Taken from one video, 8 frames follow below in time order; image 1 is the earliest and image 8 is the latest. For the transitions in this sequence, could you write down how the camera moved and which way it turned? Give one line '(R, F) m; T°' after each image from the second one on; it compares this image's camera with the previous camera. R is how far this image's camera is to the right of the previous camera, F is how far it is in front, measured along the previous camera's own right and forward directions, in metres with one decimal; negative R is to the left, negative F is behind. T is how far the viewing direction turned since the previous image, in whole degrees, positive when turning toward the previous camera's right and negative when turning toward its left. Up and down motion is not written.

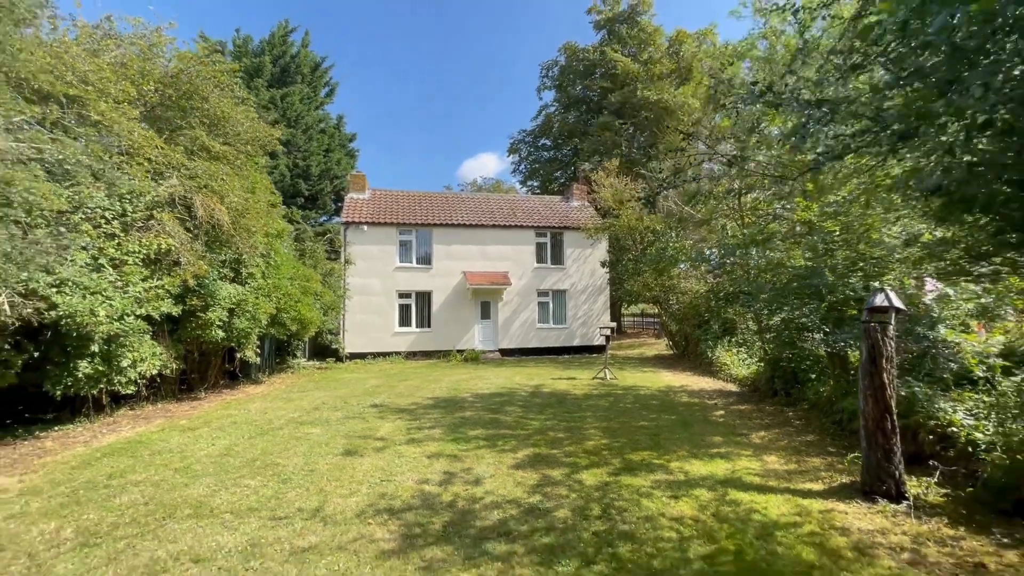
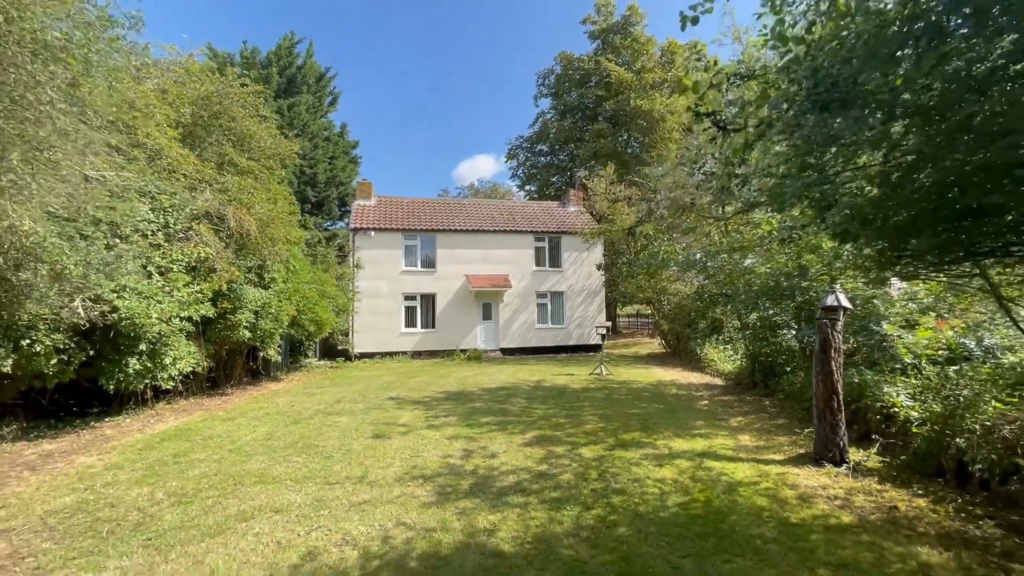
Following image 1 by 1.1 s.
(-0.2, -1.0) m; 0°
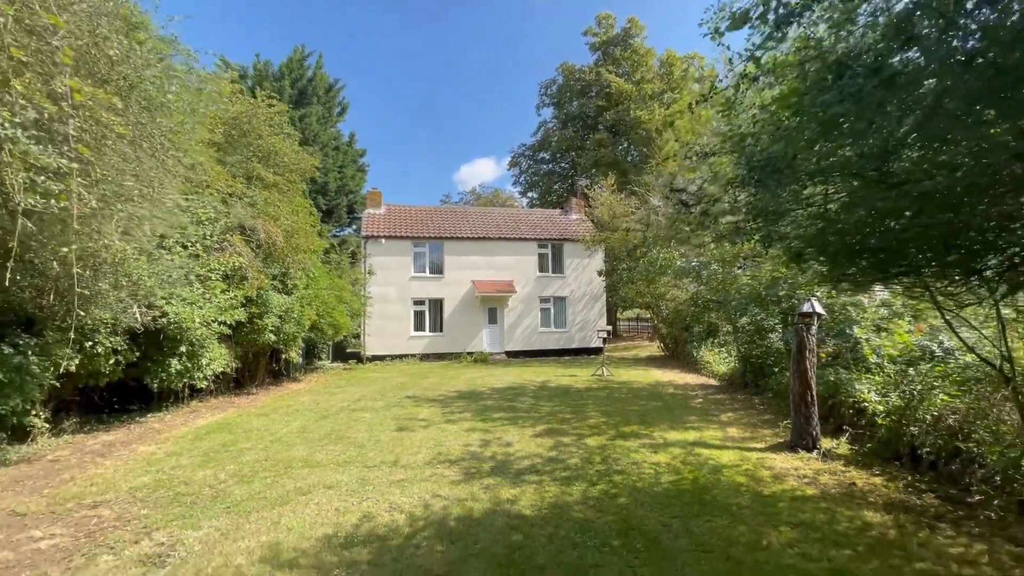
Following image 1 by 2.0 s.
(-0.2, -0.8) m; 0°
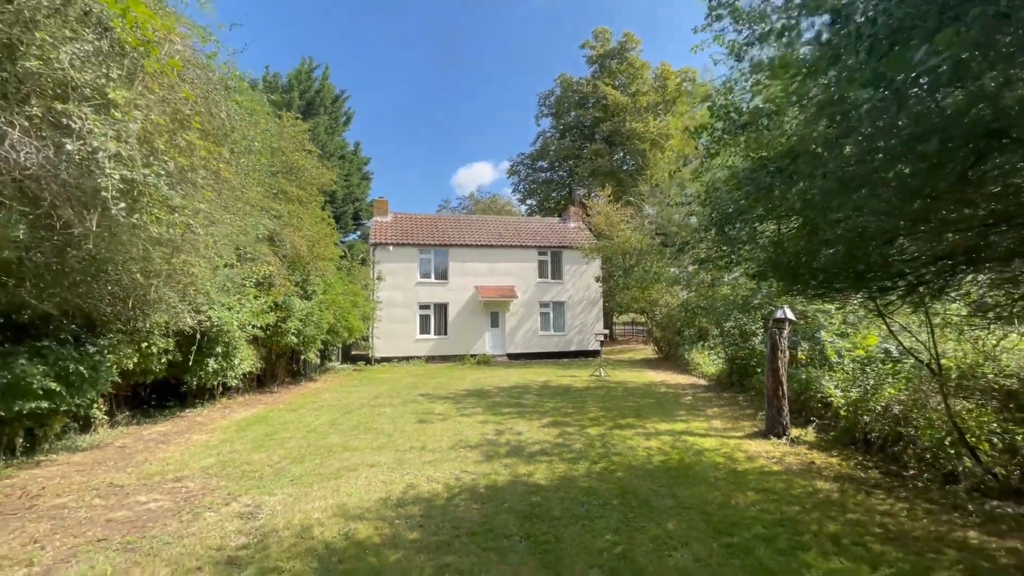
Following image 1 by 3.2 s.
(-0.3, -1.0) m; +1°
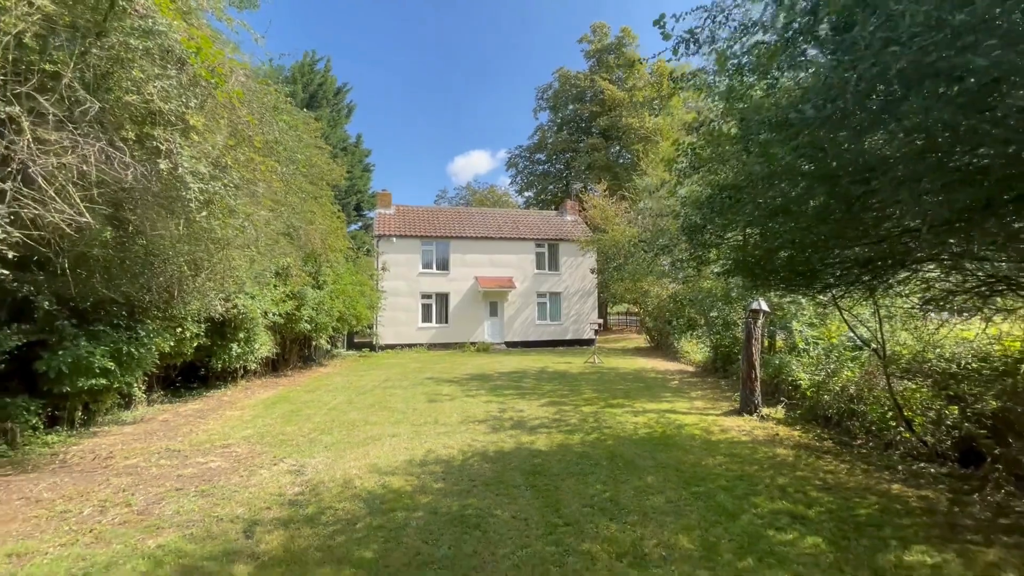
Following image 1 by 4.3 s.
(-0.1, -0.9) m; +1°
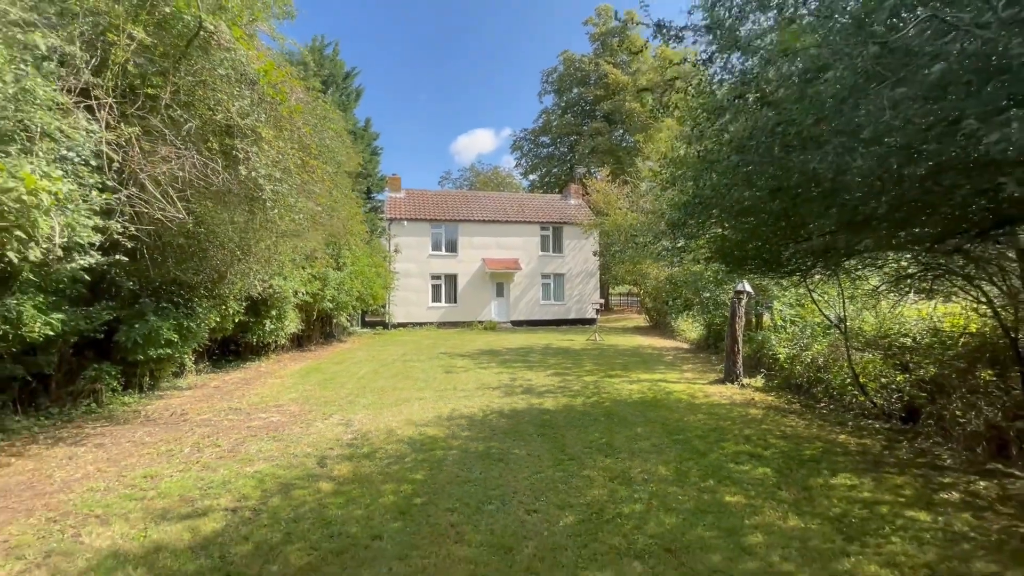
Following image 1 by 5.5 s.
(-0.2, -1.1) m; 0°
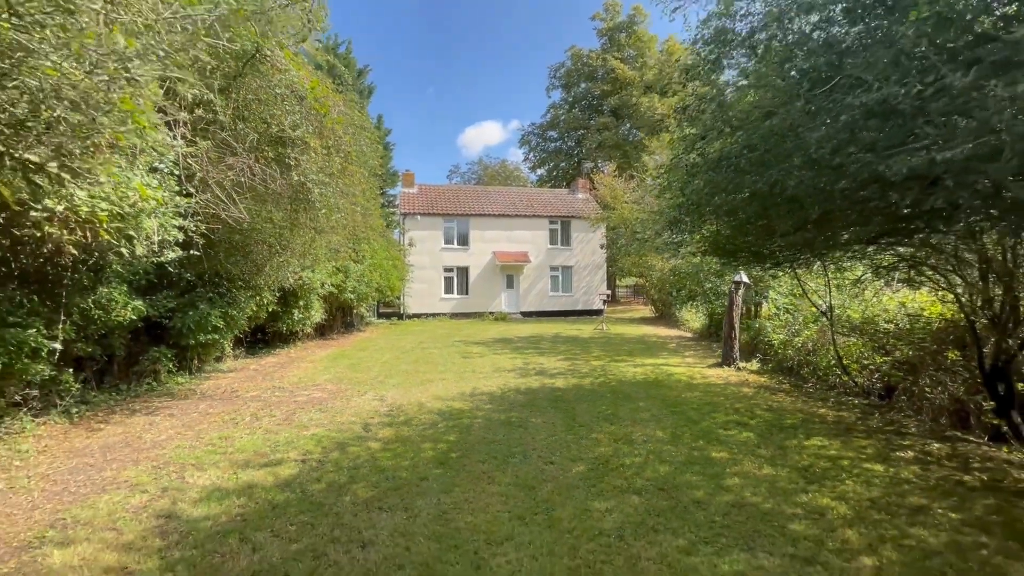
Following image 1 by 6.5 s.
(-0.1, -0.8) m; -1°
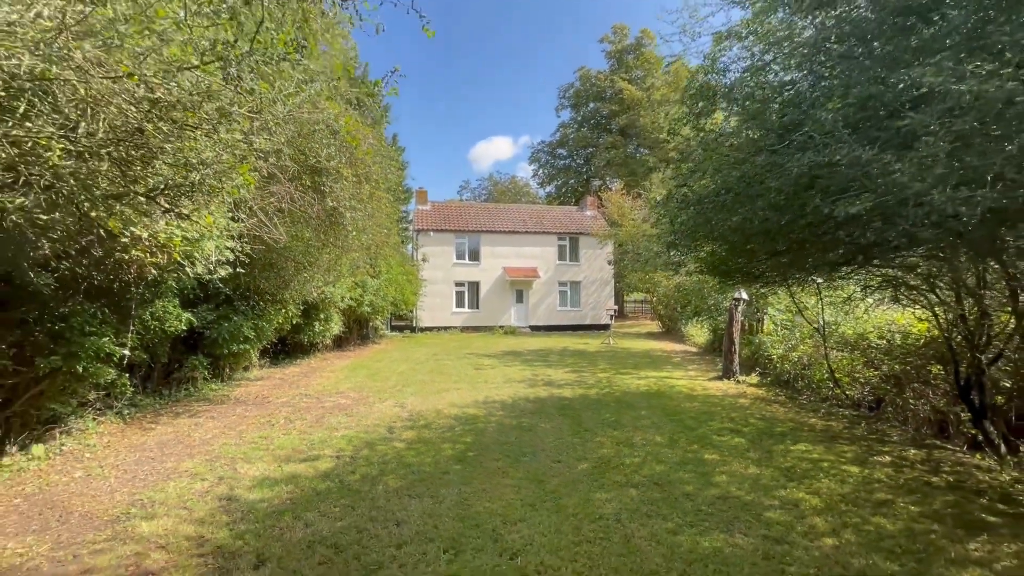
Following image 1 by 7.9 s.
(0.0, -0.7) m; -1°
